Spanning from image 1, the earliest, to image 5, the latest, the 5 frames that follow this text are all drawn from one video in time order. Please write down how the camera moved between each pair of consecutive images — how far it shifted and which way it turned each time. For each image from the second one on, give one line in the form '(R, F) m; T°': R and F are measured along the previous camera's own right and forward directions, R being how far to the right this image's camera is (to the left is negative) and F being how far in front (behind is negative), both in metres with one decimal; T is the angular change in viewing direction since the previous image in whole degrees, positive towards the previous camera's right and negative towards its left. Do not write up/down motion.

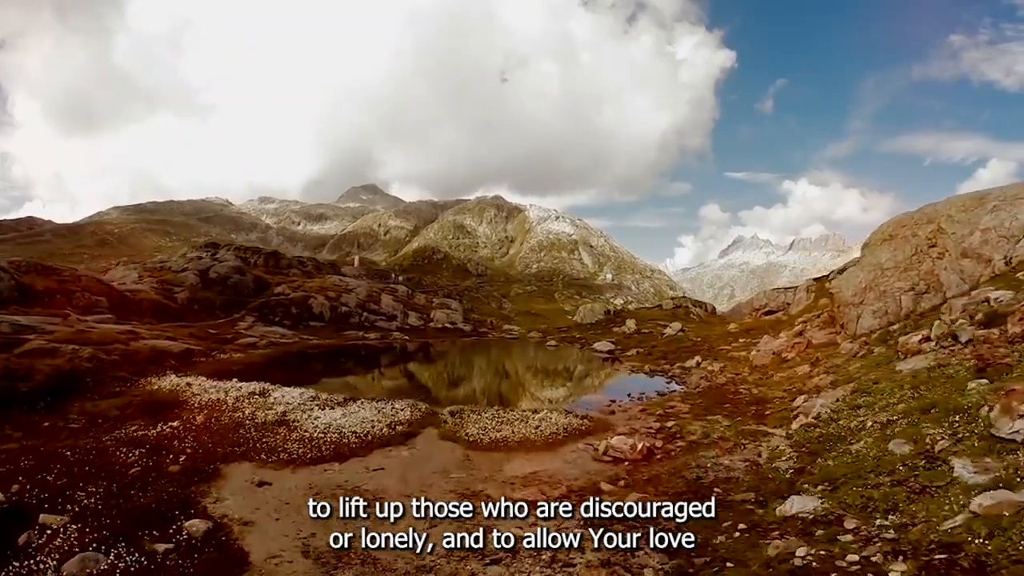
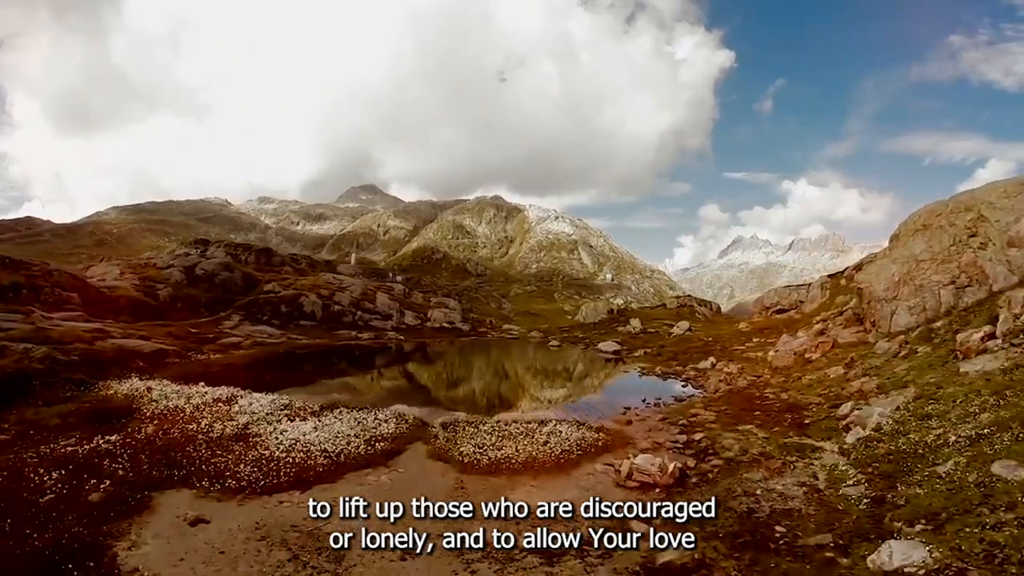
(-0.1, +2.4) m; 0°
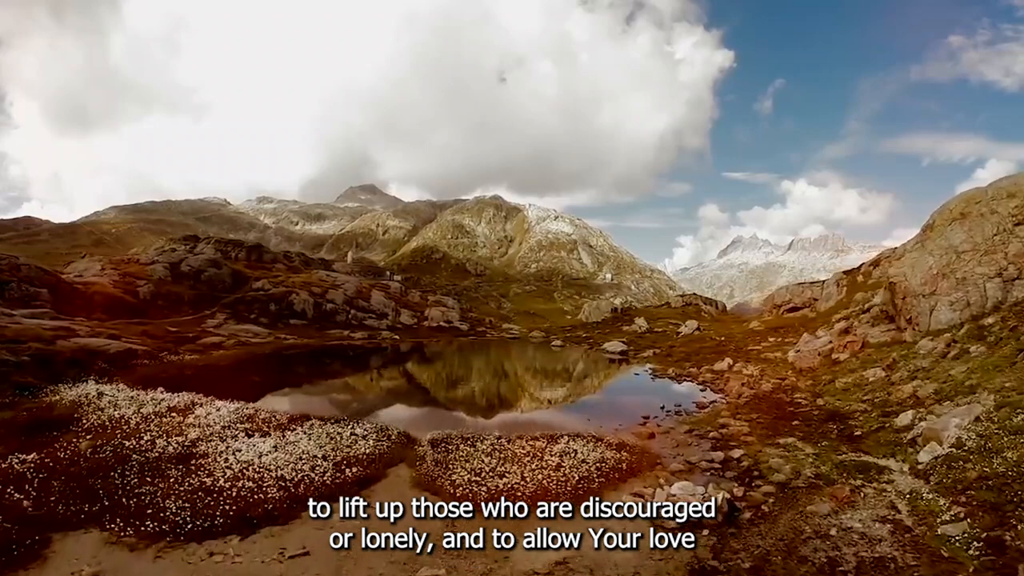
(-0.1, +2.3) m; 0°
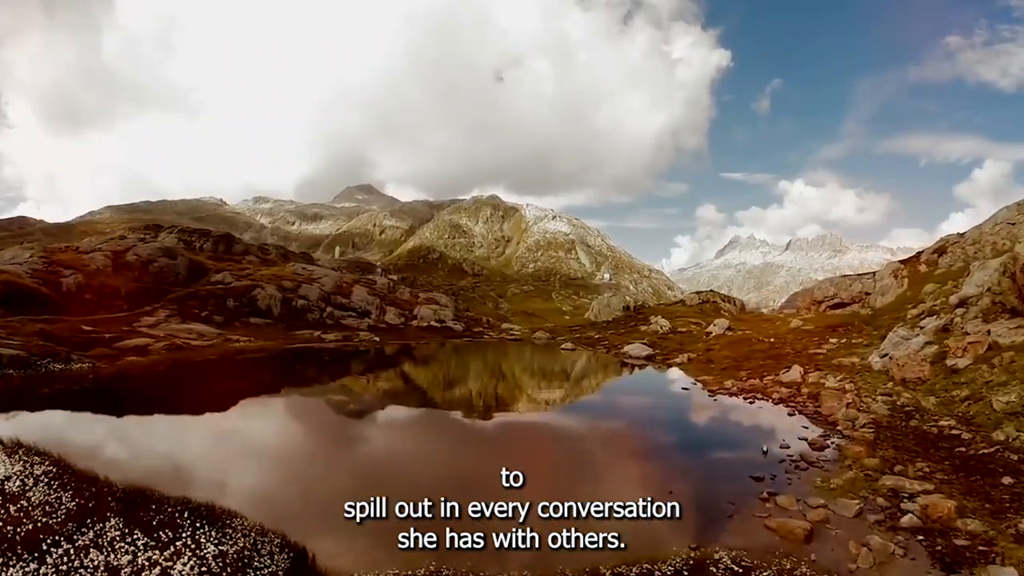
(-0.3, +6.9) m; 0°
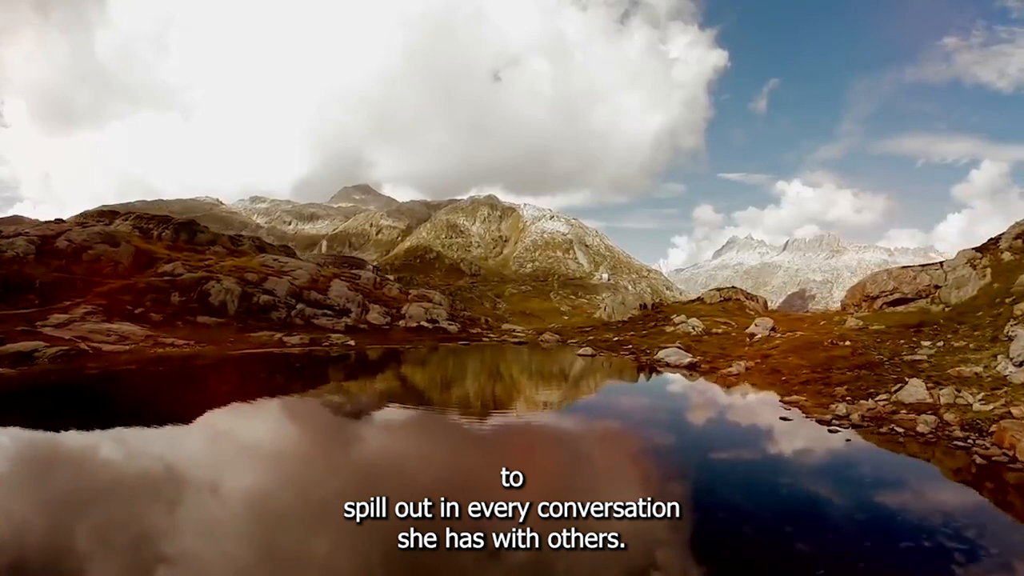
(-0.4, +6.6) m; 0°
